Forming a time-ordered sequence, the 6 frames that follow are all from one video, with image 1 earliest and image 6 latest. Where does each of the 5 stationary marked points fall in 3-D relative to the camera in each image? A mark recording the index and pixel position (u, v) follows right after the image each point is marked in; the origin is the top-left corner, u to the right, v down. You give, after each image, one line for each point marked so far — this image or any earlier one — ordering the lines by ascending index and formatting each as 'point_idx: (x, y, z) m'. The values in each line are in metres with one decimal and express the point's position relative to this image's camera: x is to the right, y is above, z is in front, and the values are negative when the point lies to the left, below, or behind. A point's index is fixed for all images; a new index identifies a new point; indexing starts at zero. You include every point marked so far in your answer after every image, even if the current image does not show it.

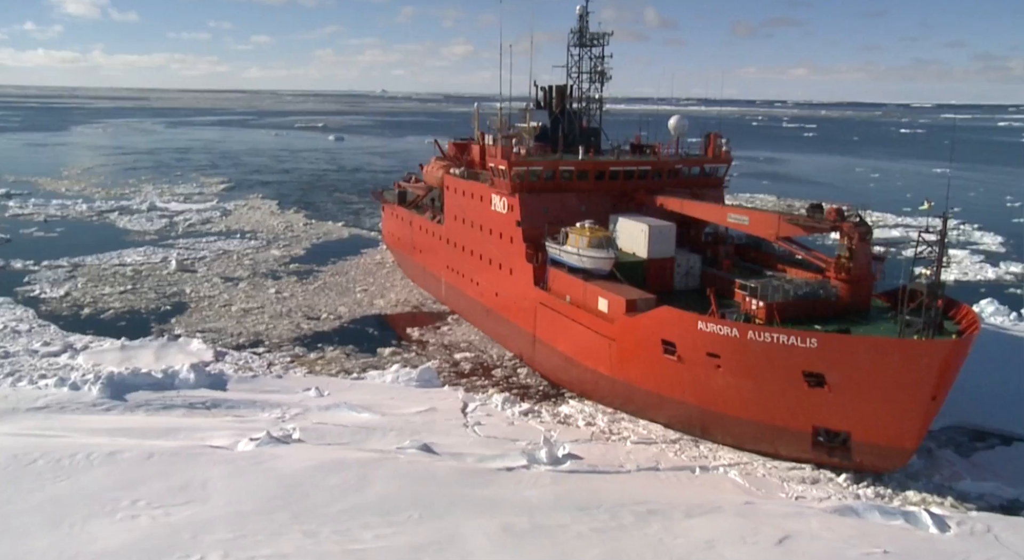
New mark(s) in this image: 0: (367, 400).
0: (-2.4, -2.0, +11.6) m
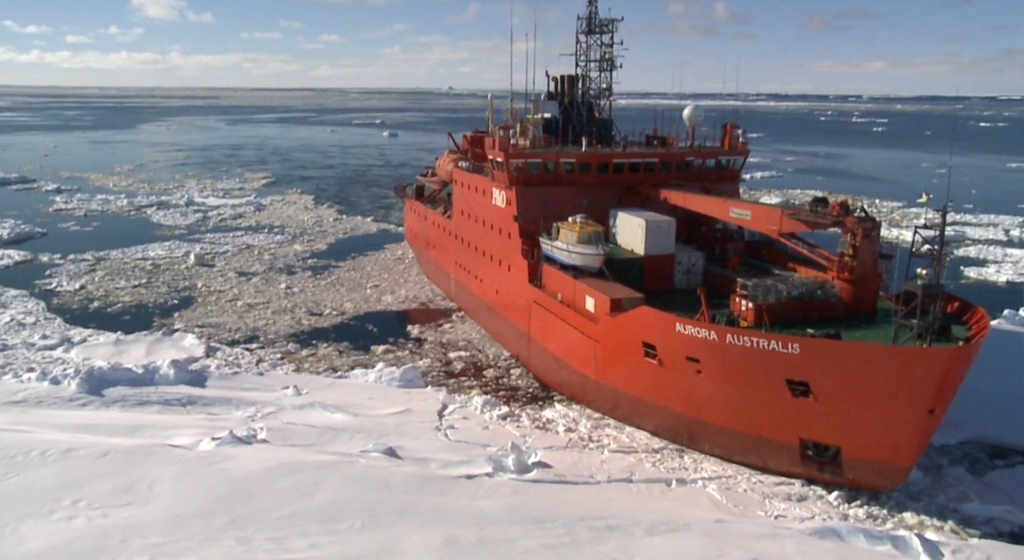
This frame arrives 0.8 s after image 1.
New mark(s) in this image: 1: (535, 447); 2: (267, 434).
0: (-2.7, -1.9, +11.3) m
1: (+0.3, -2.3, +9.7) m
2: (-3.5, -2.2, +9.9) m
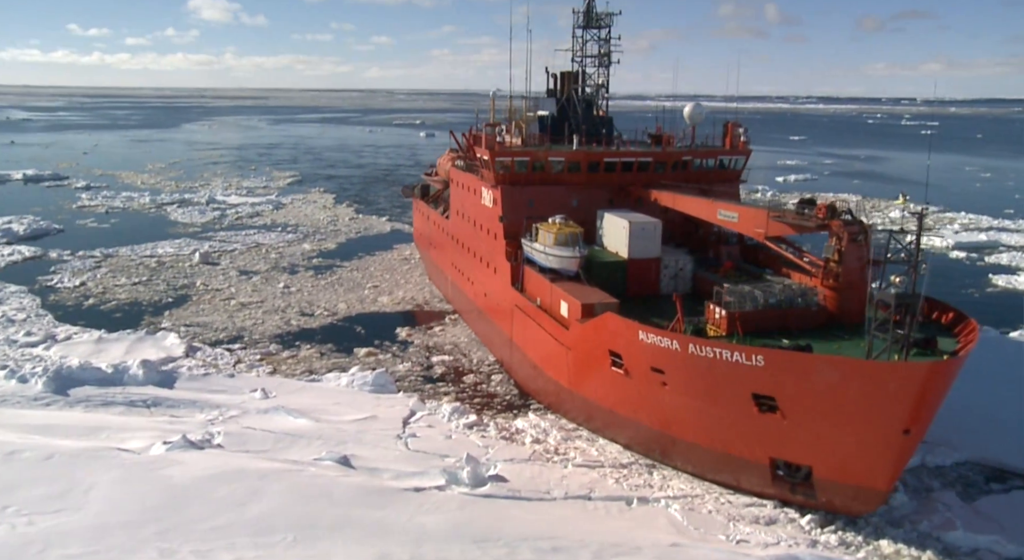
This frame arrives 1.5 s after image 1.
0: (-3.2, -2.0, +11.0) m
1: (-0.2, -2.4, +9.3) m
2: (-4.0, -2.2, +9.7) m
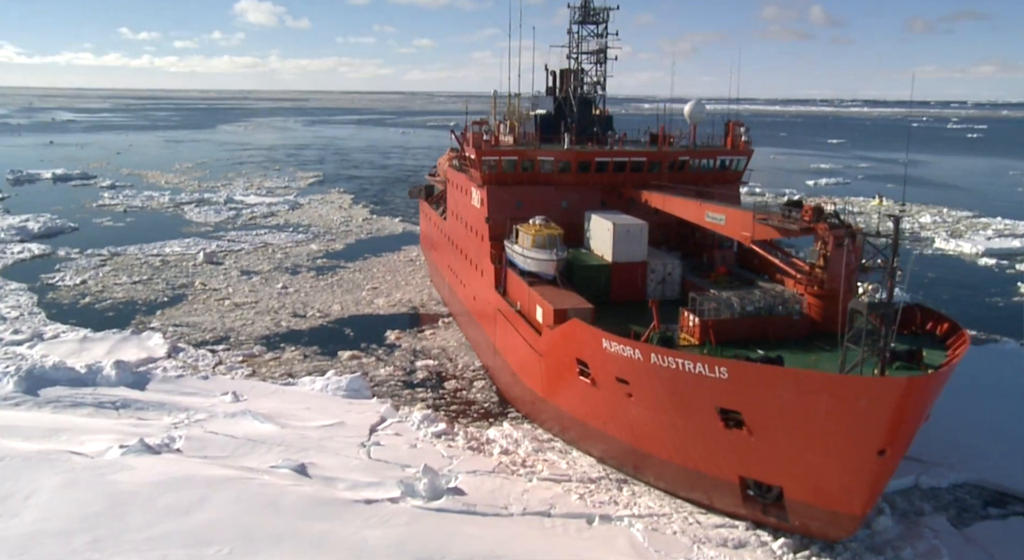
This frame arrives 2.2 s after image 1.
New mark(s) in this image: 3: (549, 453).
0: (-3.6, -2.0, +10.8) m
1: (-0.7, -2.4, +8.9) m
2: (-4.4, -2.2, +9.4) m
3: (+0.5, -2.4, +9.8) m
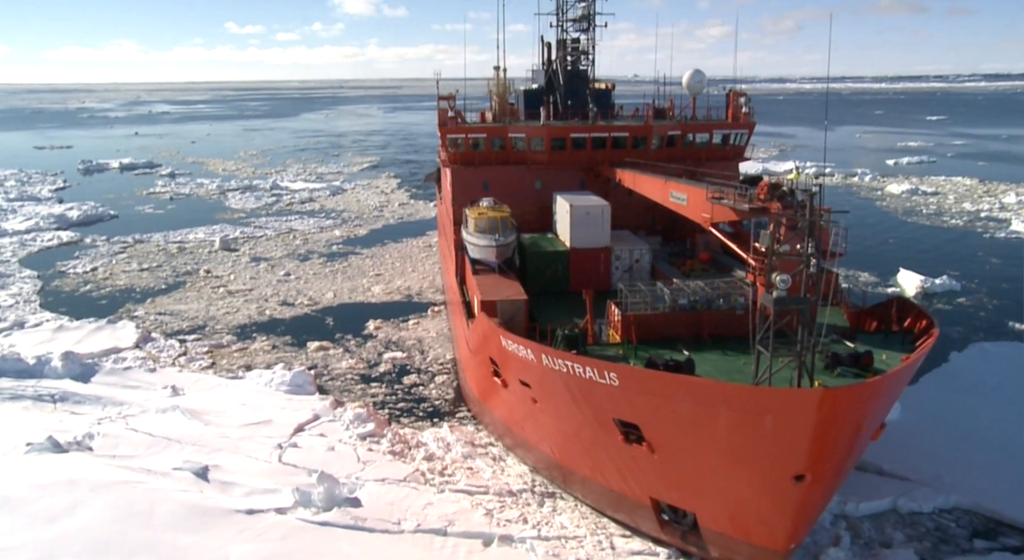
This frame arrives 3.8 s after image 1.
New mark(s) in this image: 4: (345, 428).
0: (-4.4, -1.8, +10.3) m
1: (-1.7, -2.3, +8.2) m
2: (-5.4, -2.1, +9.1) m
3: (-0.4, -2.3, +9.0) m
4: (-2.3, -2.0, +9.7) m
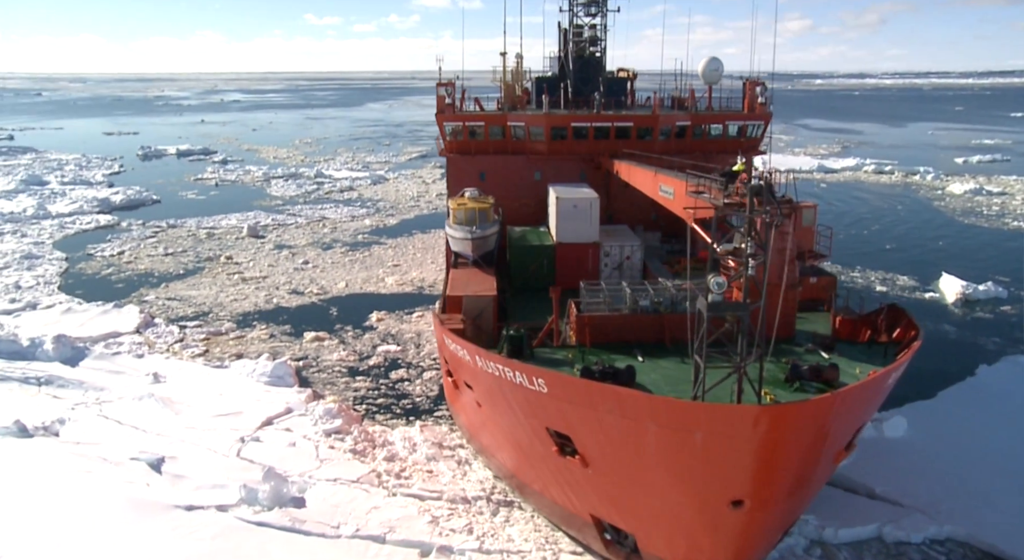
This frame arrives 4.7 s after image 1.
0: (-4.7, -1.7, +10.3) m
1: (-2.2, -2.2, +8.0) m
2: (-5.8, -1.9, +9.1) m
3: (-0.9, -2.2, +8.6) m
4: (-2.6, -1.9, +9.4) m
